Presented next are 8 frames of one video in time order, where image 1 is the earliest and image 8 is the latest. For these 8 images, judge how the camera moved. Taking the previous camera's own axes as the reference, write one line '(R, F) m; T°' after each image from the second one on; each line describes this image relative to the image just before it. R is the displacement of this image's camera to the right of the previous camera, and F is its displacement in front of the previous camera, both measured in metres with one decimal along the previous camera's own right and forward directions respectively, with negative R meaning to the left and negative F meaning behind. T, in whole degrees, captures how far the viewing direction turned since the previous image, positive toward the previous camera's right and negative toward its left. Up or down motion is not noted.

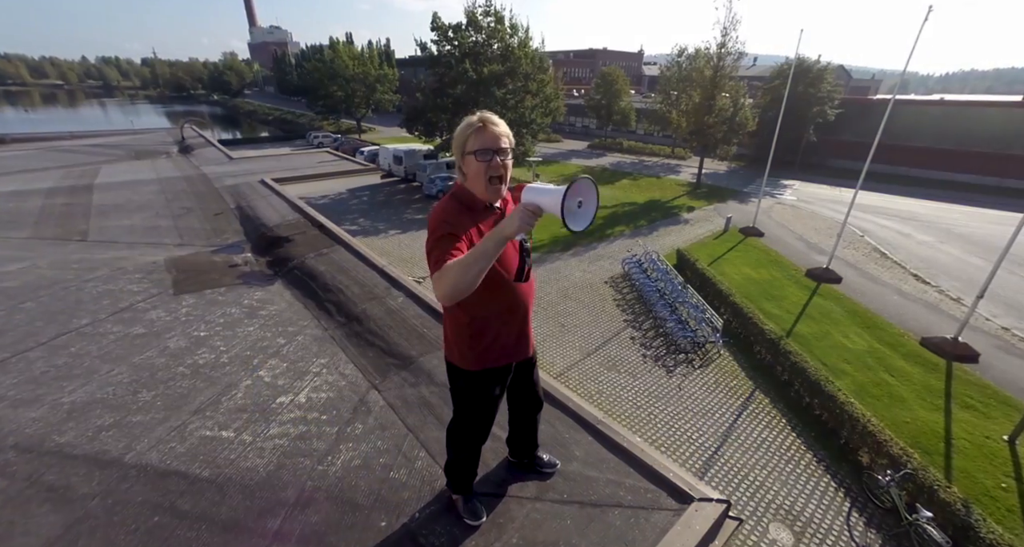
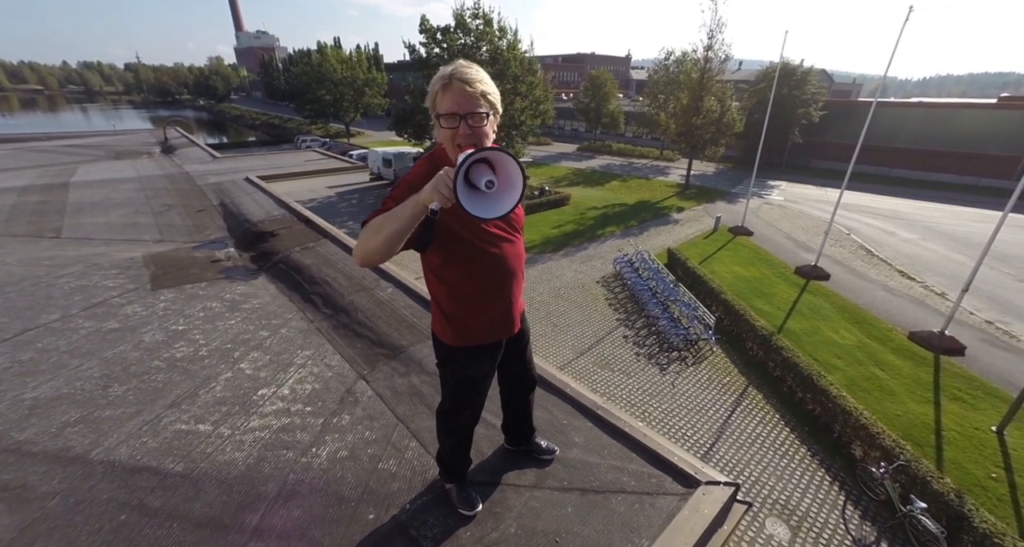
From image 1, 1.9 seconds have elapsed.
(0.0, +0.1) m; +1°
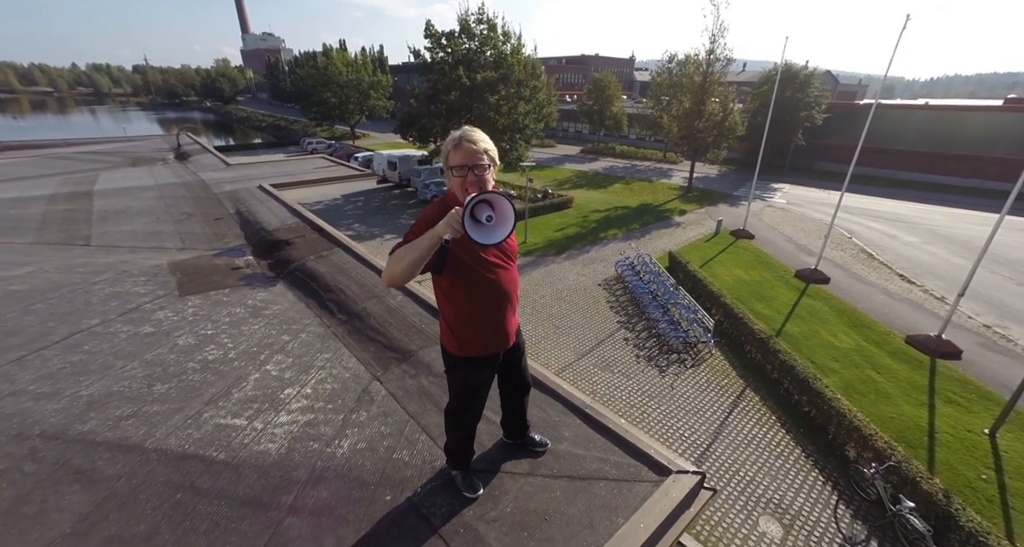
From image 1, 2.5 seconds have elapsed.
(0.0, -0.3) m; -1°
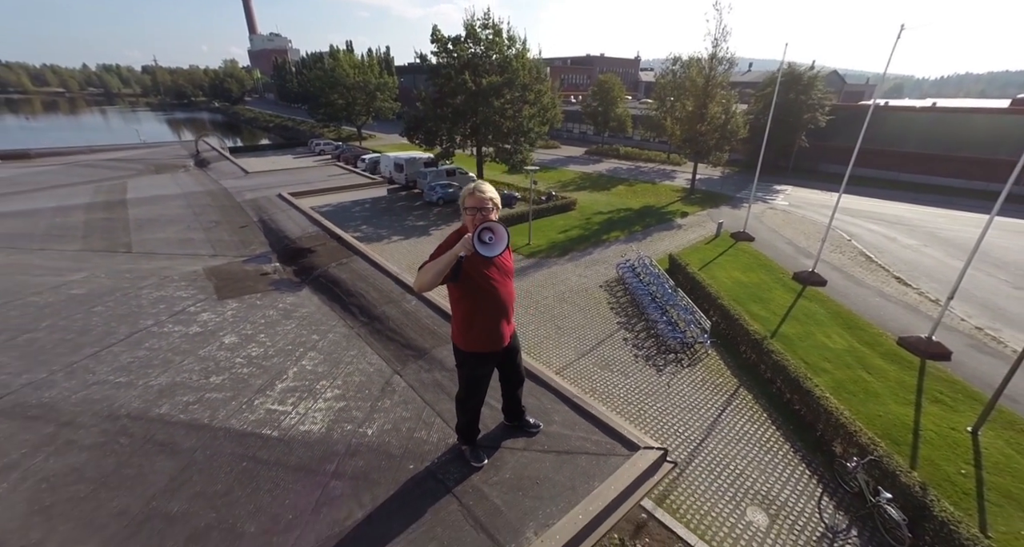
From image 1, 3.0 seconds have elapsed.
(0.0, -0.4) m; -1°
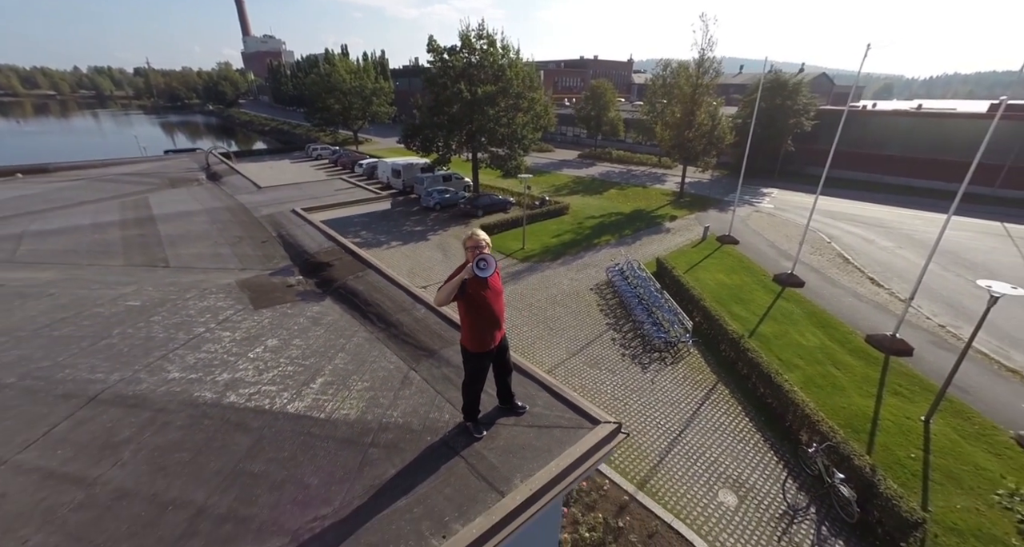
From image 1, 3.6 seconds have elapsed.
(0.0, -0.7) m; +1°
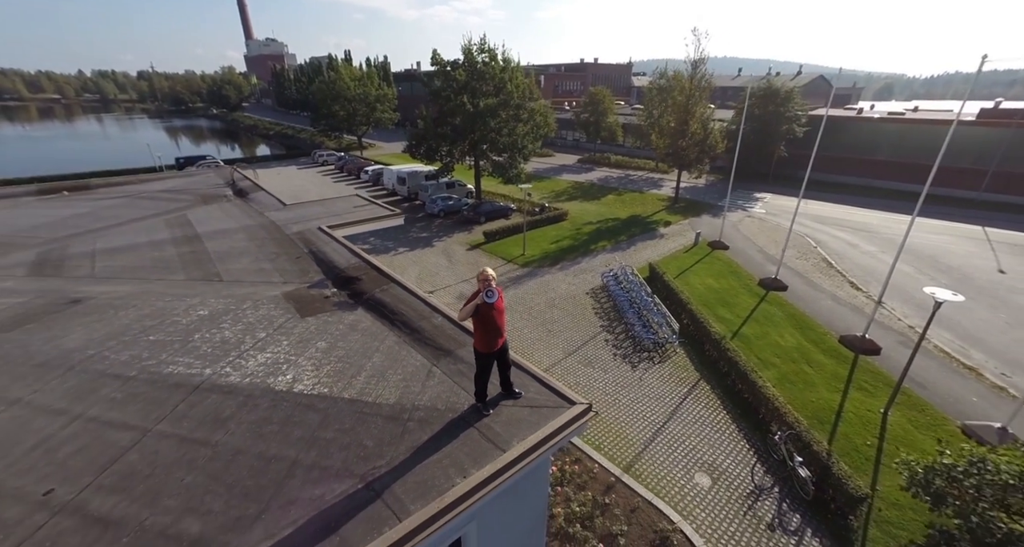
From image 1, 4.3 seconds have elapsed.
(0.0, -1.1) m; 0°
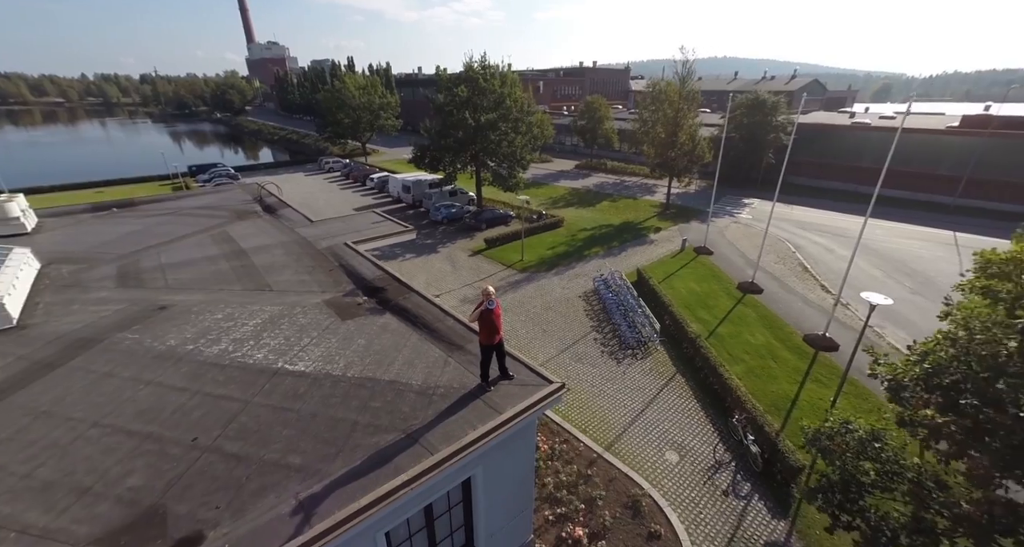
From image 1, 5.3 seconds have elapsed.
(+0.1, -1.6) m; 0°
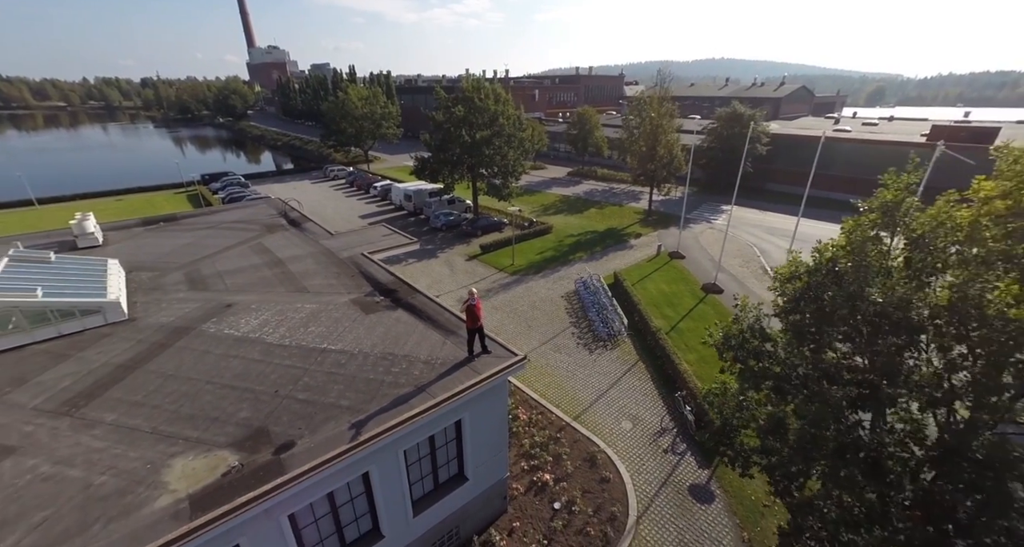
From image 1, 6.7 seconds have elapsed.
(+0.4, -2.5) m; 0°
